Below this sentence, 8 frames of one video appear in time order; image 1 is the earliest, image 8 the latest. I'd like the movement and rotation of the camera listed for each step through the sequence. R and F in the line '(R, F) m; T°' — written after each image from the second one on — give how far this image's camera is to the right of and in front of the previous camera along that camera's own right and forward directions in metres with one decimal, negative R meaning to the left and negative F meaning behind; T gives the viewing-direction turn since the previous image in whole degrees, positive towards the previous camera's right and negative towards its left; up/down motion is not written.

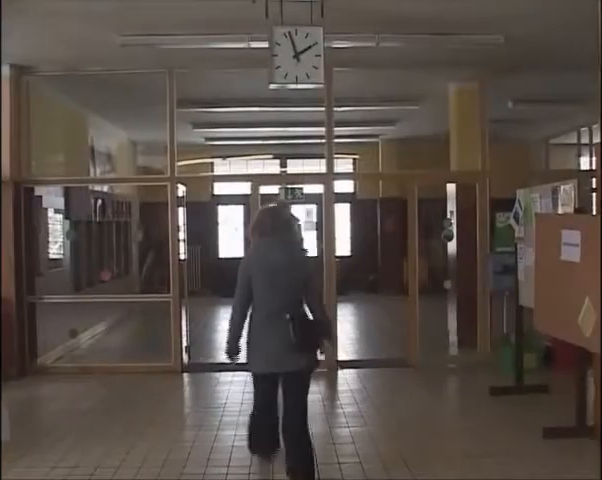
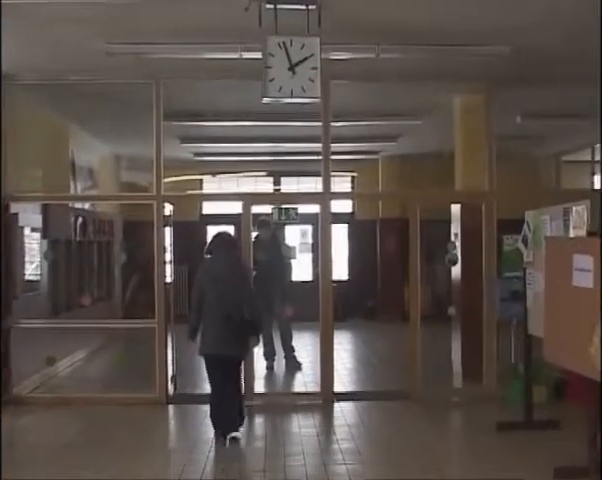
(0.0, +0.4) m; 0°
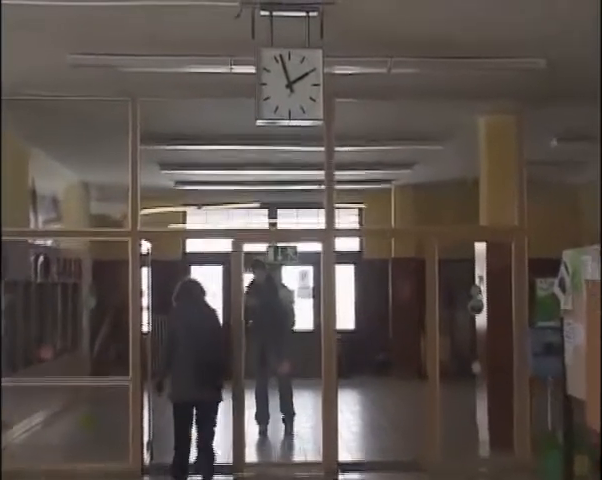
(0.0, +0.9) m; 0°
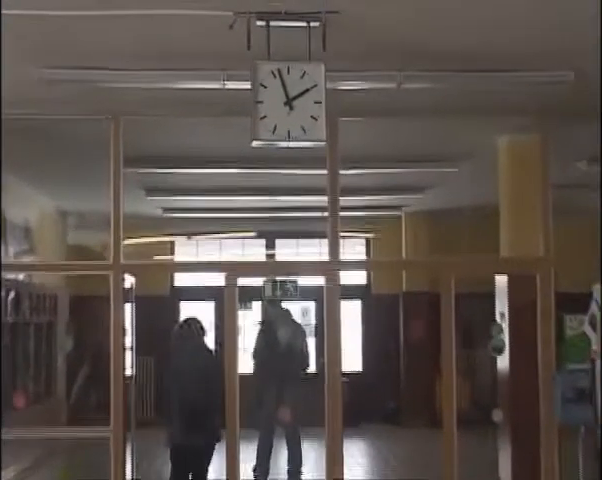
(0.0, +0.5) m; 0°
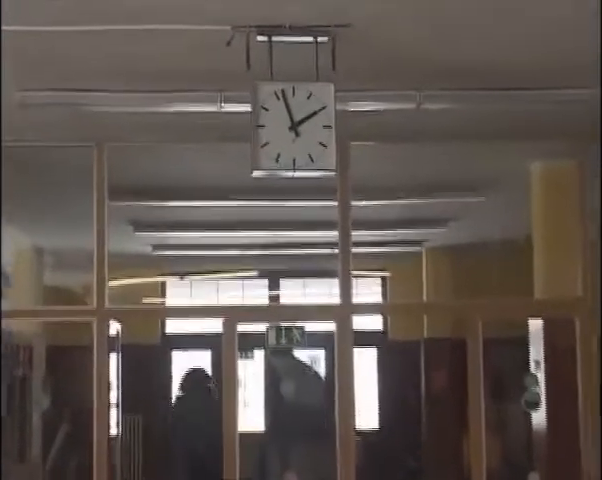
(0.0, +0.6) m; 0°
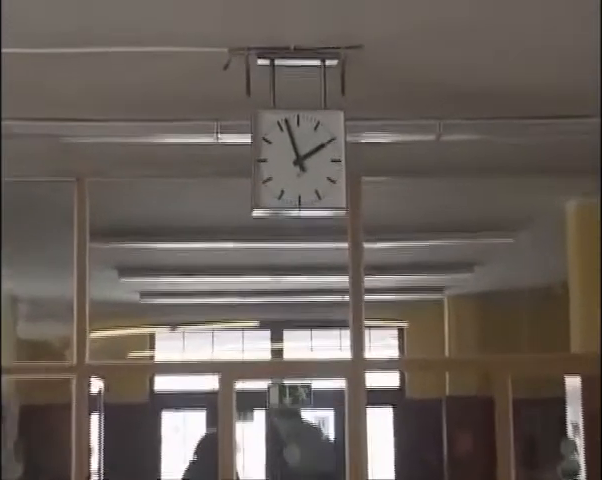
(0.0, +0.5) m; 0°
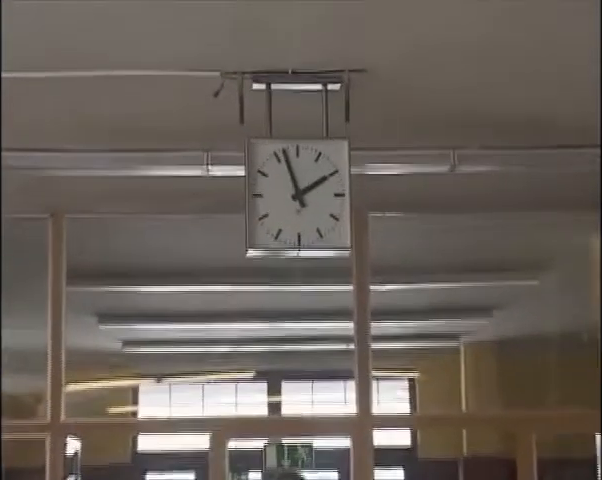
(0.0, +0.4) m; 0°
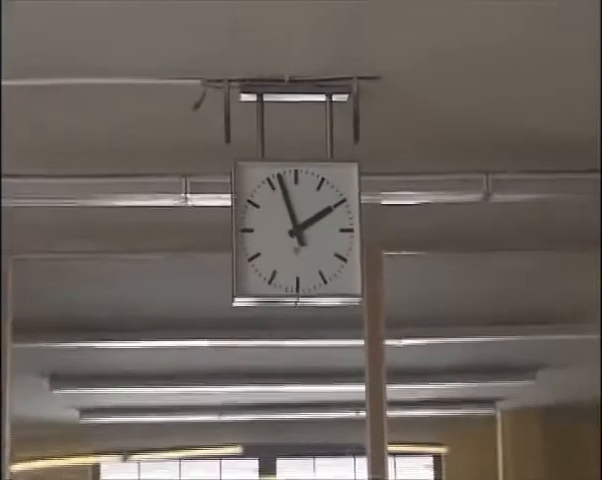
(0.0, +0.6) m; 0°
